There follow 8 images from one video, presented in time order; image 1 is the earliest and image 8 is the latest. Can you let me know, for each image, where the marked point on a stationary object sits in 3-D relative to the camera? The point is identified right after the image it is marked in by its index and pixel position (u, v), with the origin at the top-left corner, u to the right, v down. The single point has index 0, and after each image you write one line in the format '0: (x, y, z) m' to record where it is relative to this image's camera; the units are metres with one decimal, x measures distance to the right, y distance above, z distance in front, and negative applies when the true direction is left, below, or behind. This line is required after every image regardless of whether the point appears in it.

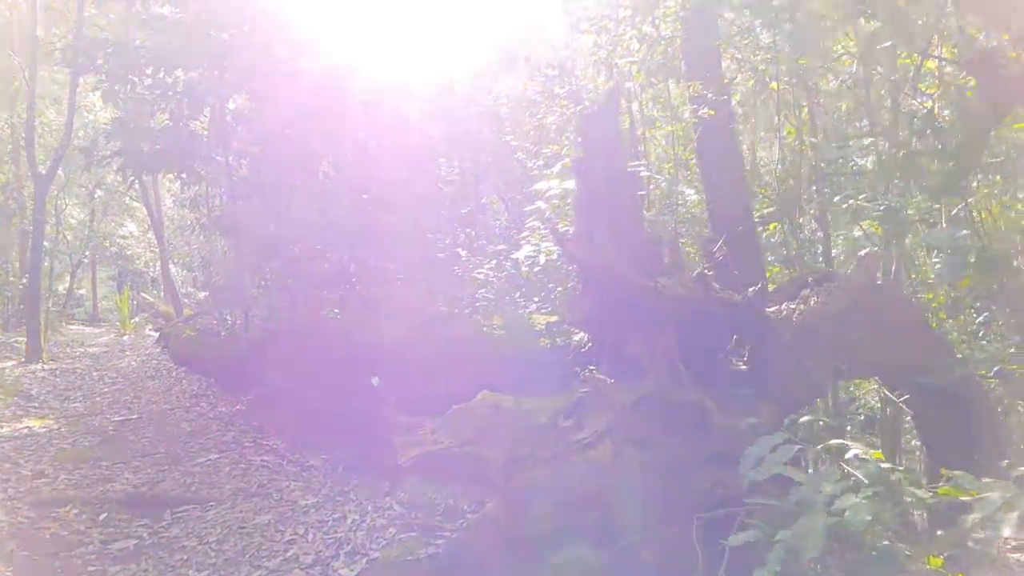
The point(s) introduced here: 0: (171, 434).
0: (-3.2, -1.4, +6.6) m
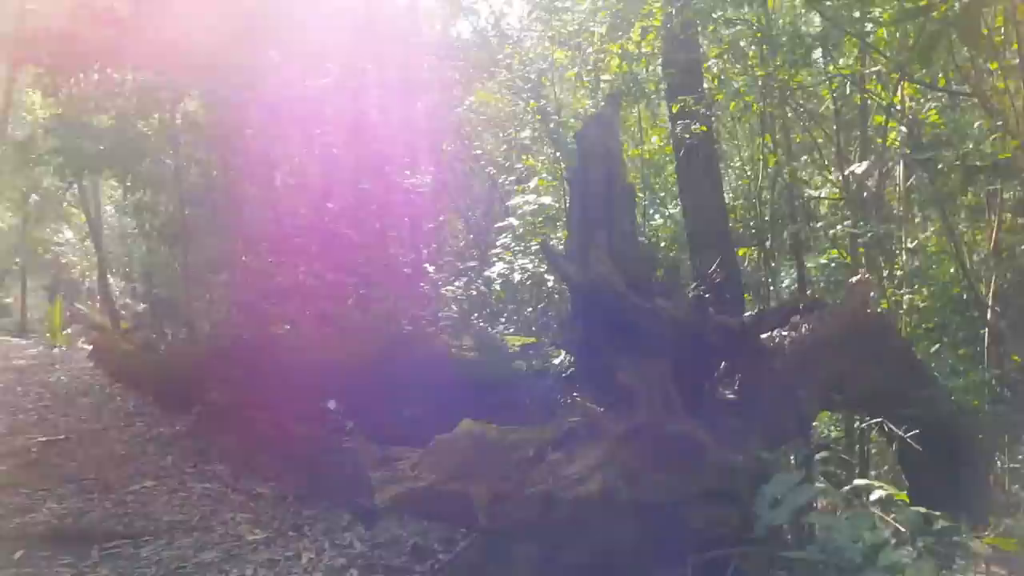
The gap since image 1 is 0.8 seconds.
0: (-3.5, -1.4, +6.1) m
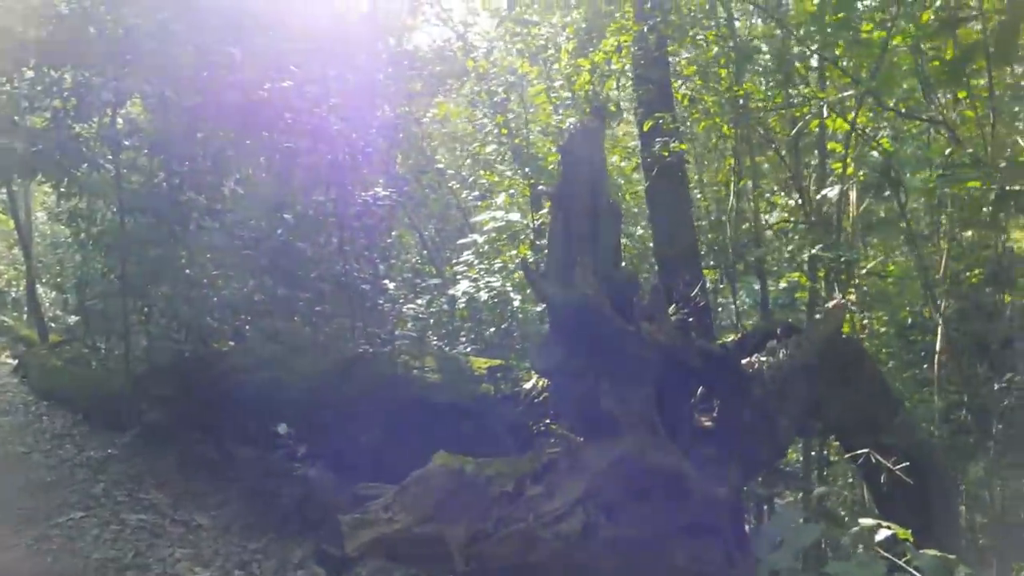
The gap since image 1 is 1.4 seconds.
0: (-3.8, -1.5, +5.5) m
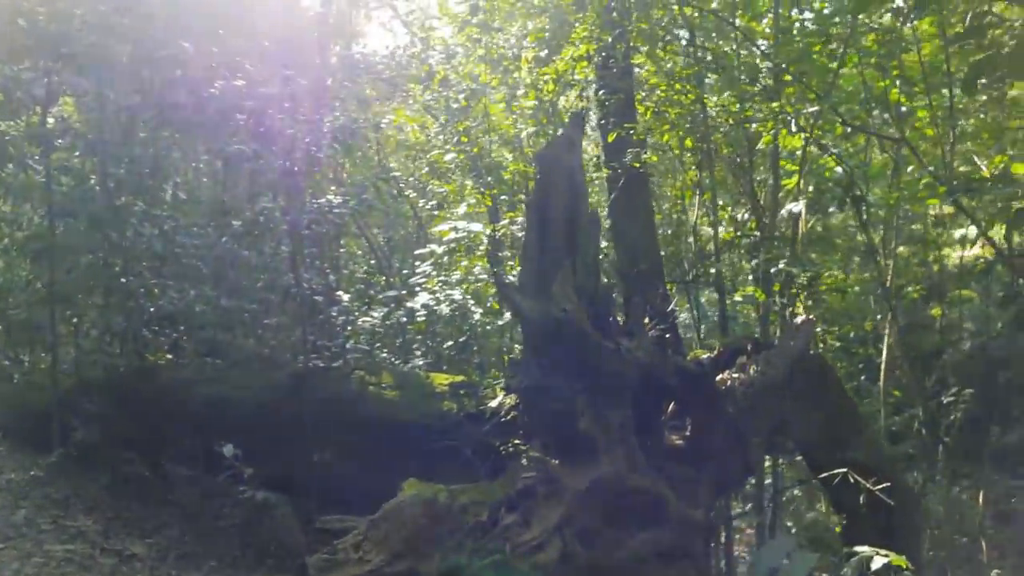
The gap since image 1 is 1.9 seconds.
0: (-4.1, -1.6, +5.0) m
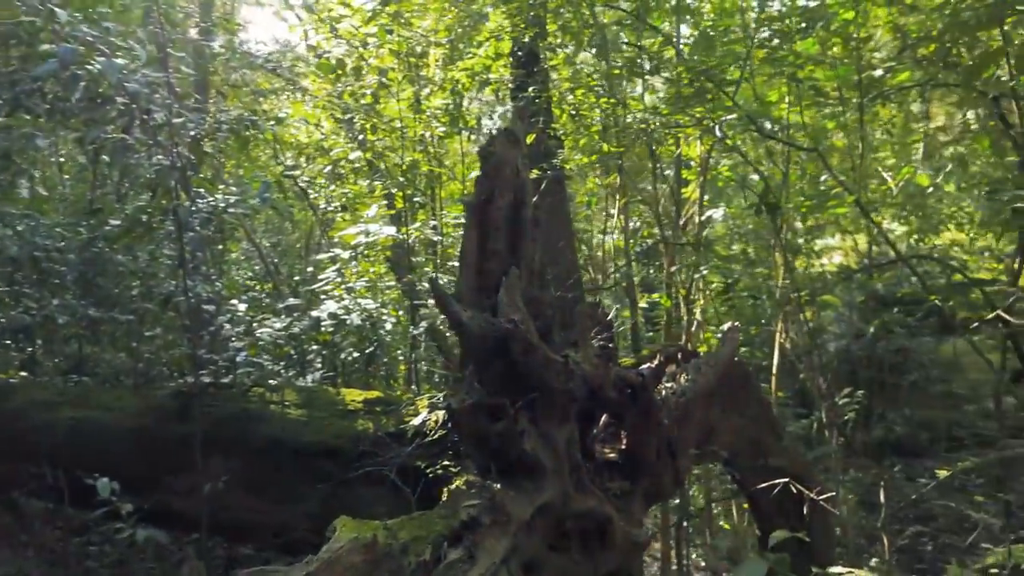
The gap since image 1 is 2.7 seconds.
0: (-4.6, -1.7, +4.1) m
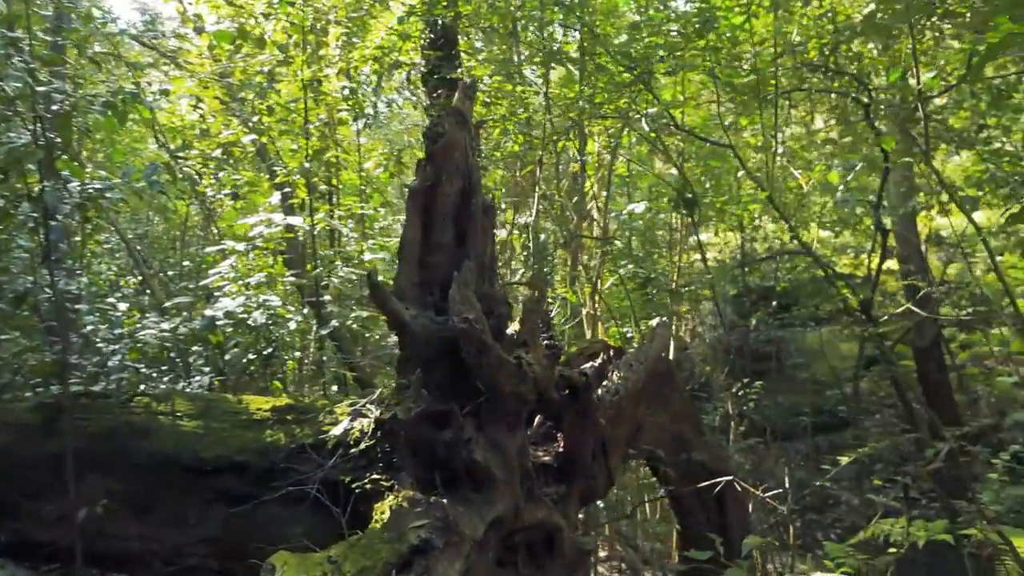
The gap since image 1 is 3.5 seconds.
0: (-5.0, -1.7, +3.1) m
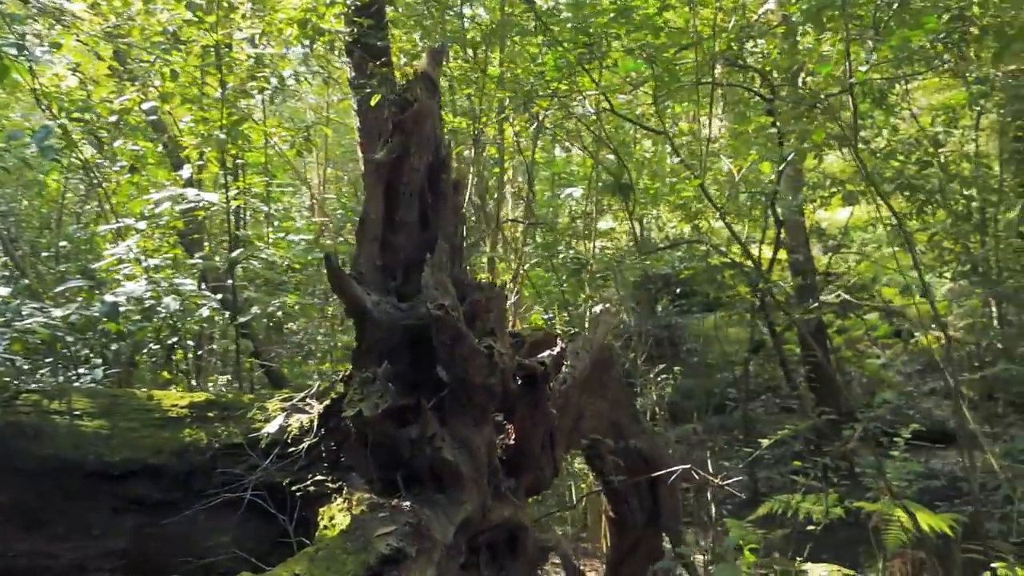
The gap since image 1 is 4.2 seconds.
0: (-5.1, -1.6, +2.2) m
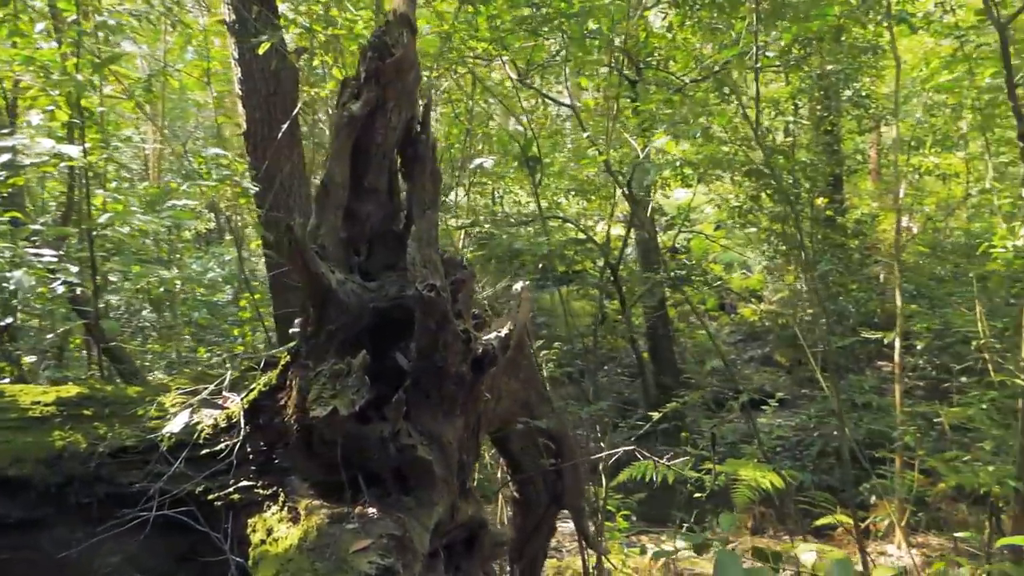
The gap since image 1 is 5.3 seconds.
0: (-5.0, -1.5, +0.9) m
